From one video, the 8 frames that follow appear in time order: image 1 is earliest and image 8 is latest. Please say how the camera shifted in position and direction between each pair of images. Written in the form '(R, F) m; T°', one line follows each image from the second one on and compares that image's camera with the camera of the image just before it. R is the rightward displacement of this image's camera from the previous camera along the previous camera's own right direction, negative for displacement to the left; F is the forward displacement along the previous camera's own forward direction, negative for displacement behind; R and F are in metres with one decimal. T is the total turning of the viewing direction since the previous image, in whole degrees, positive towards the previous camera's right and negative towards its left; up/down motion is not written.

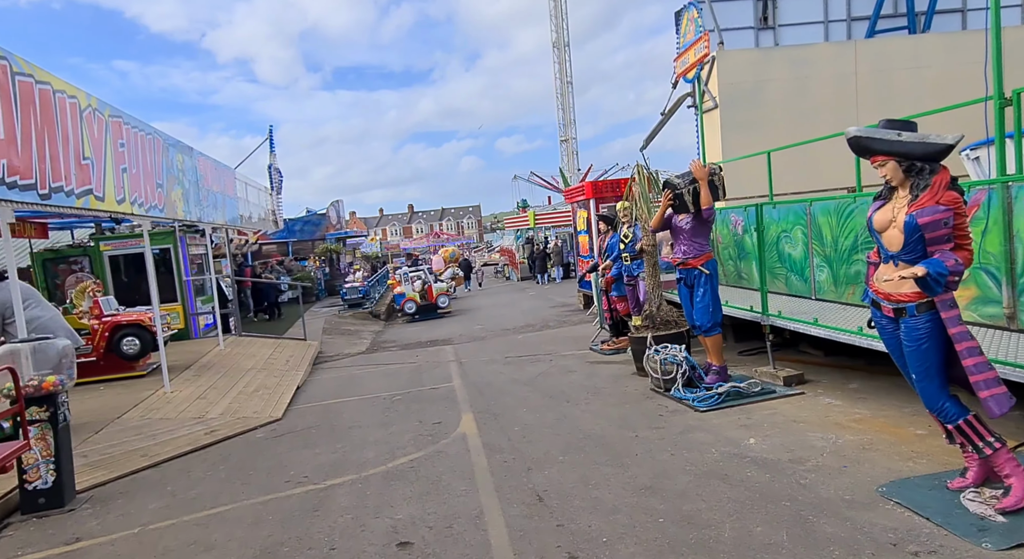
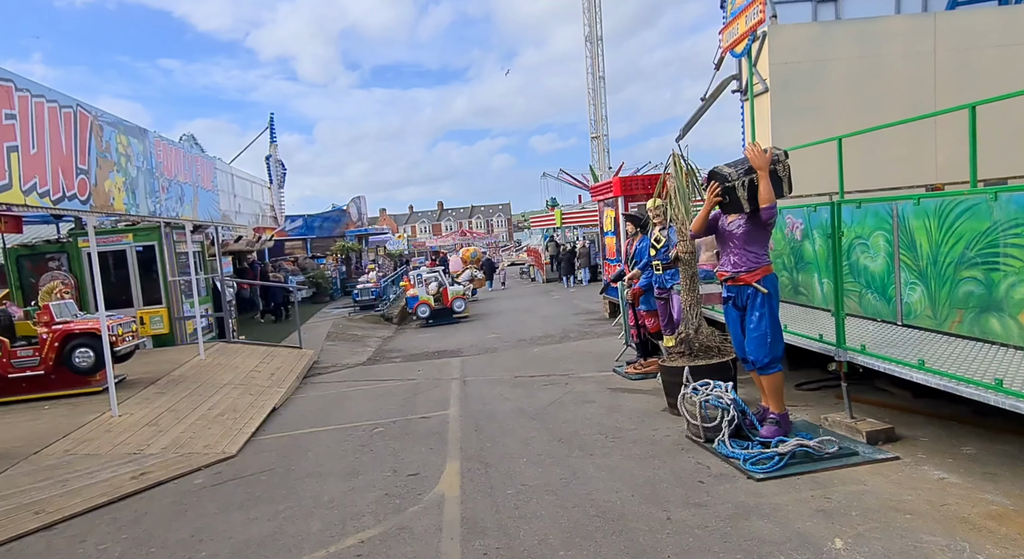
(+0.2, +1.3) m; -3°
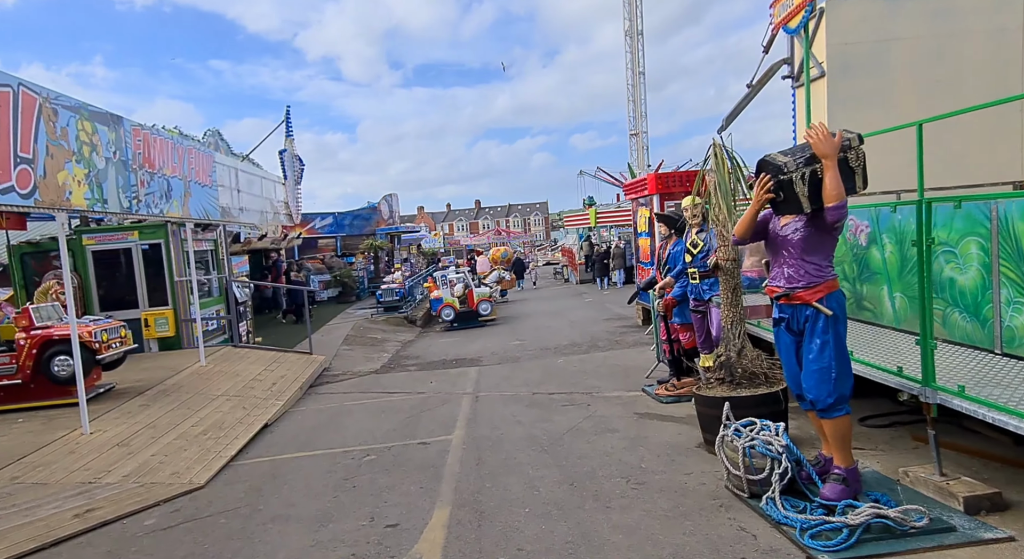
(+0.2, +0.8) m; -4°
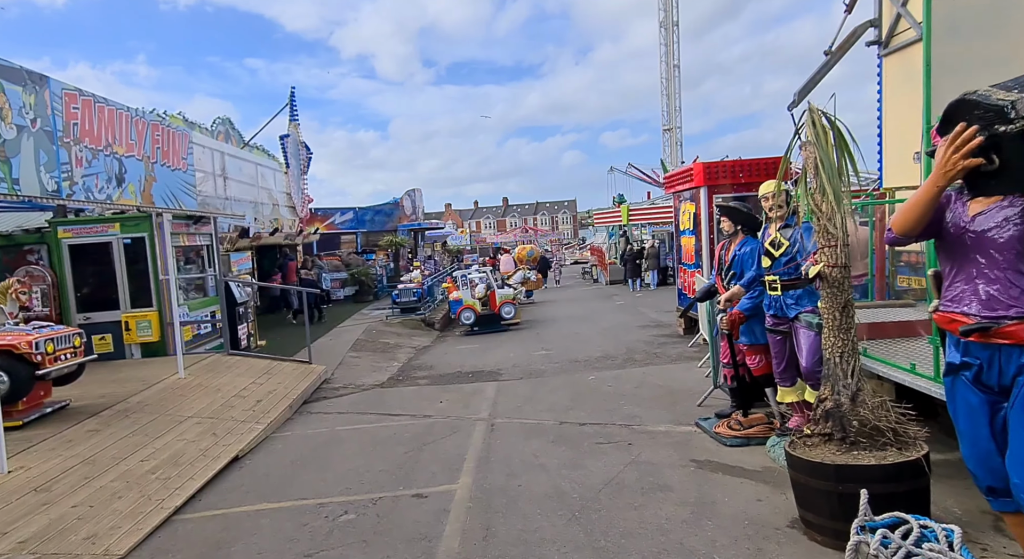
(0.0, +1.3) m; -3°
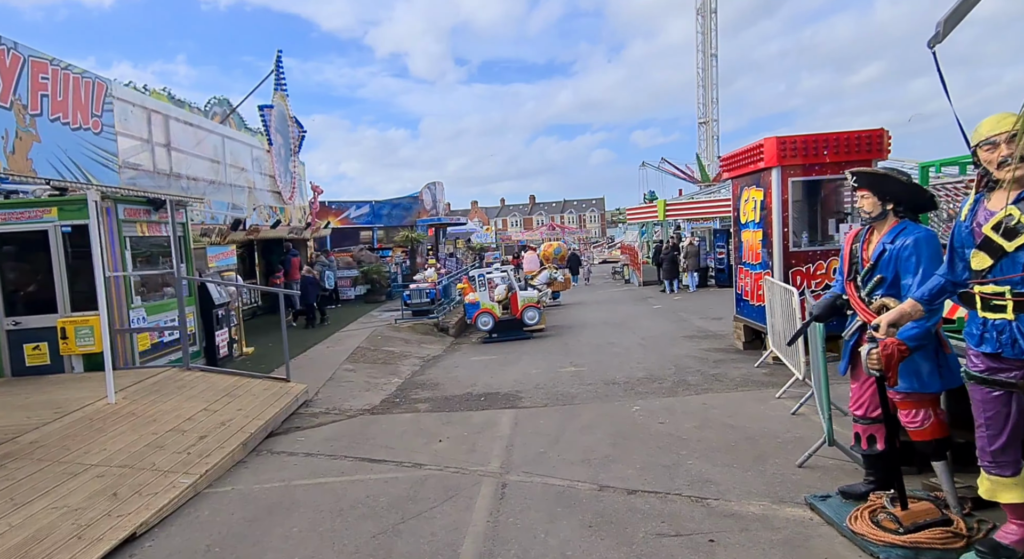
(0.0, +1.9) m; -3°
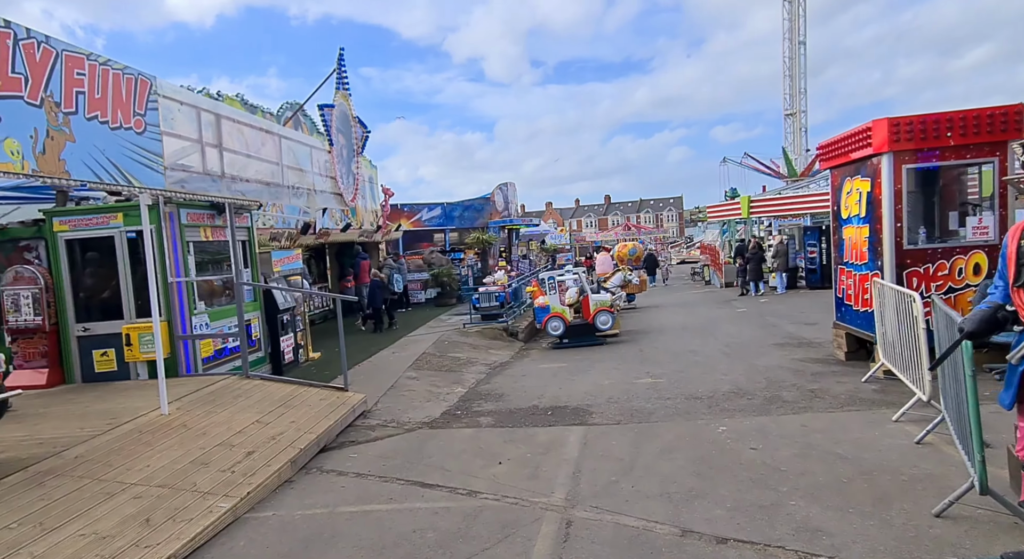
(+0.1, +0.6) m; -7°
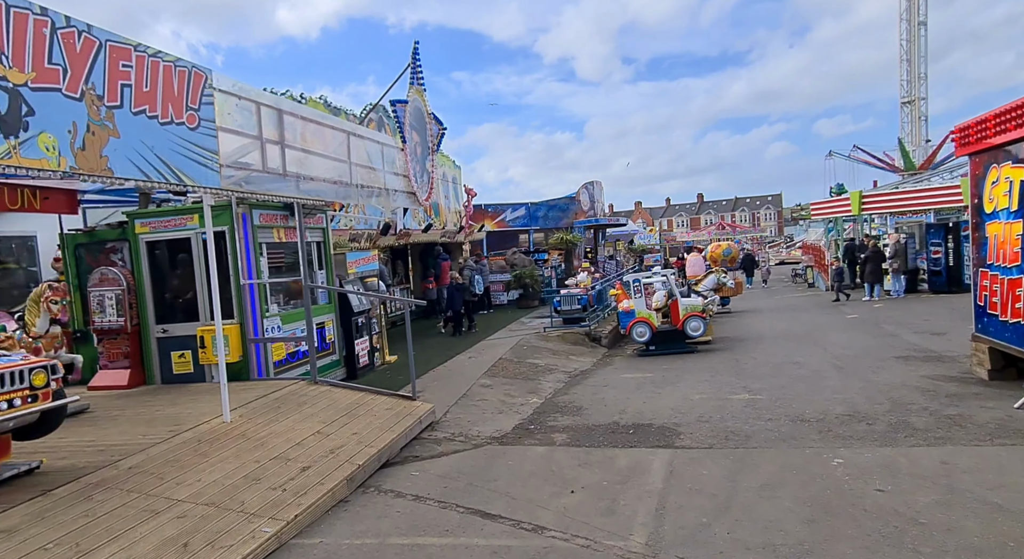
(+0.1, +0.6) m; -8°
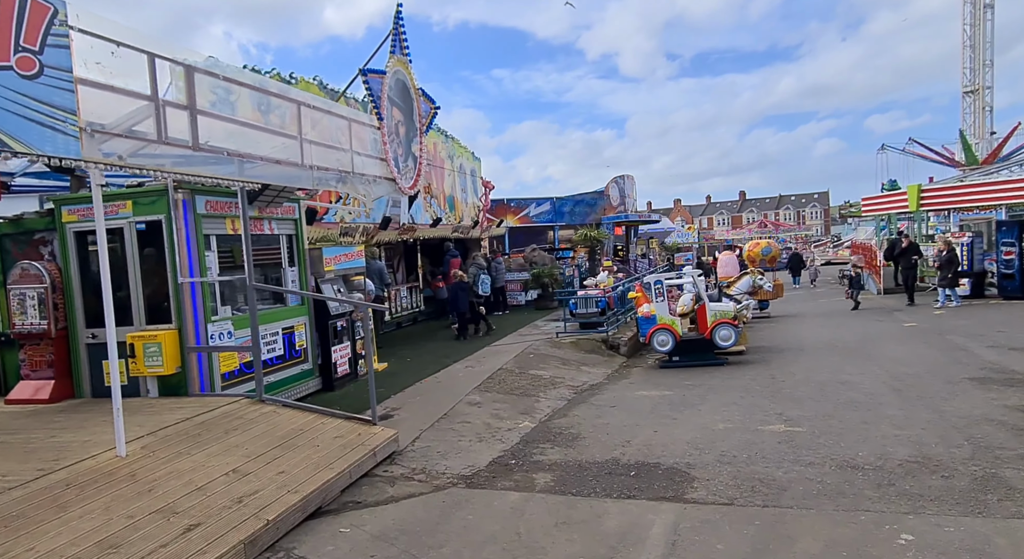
(+0.6, +1.3) m; -4°
